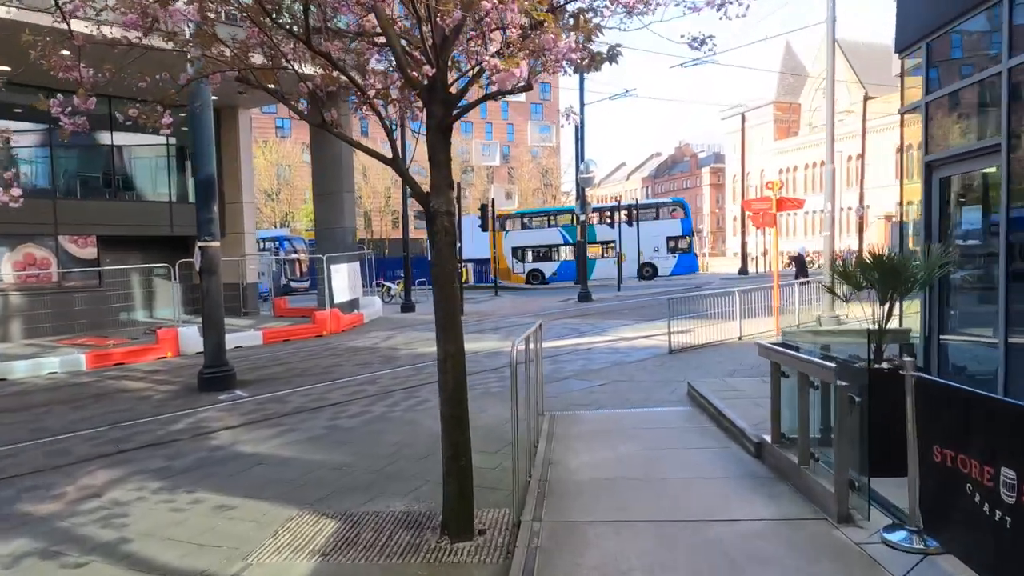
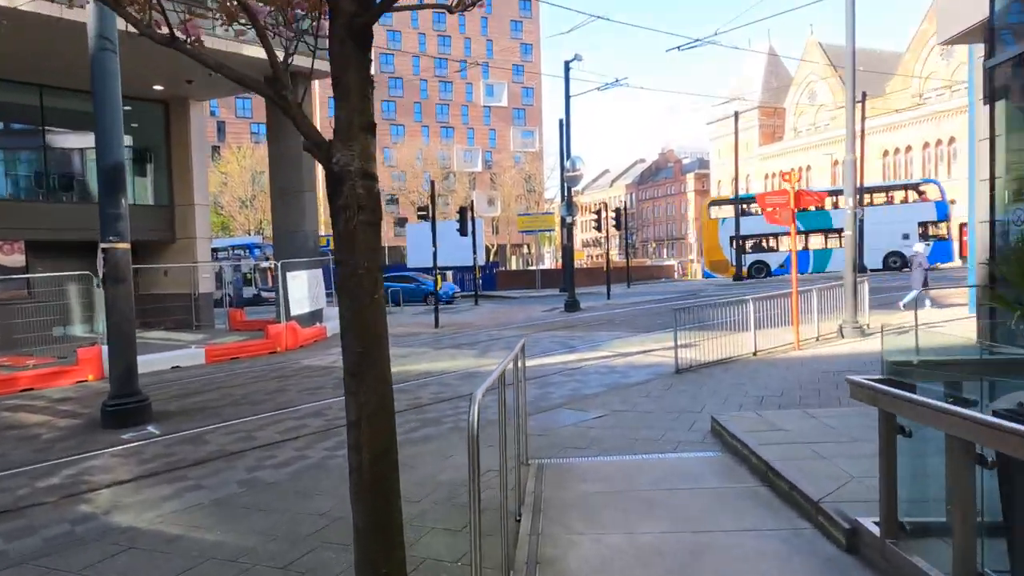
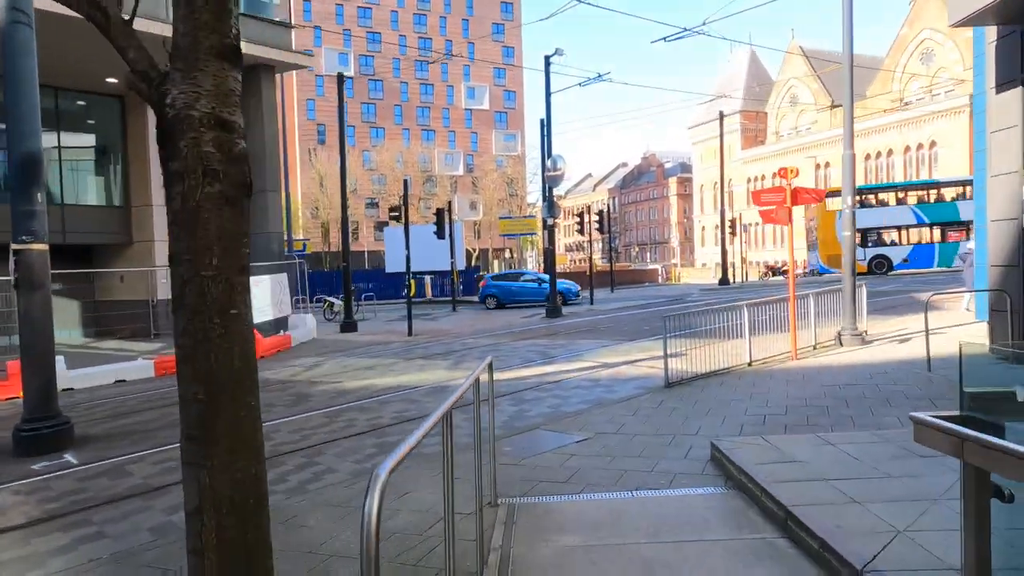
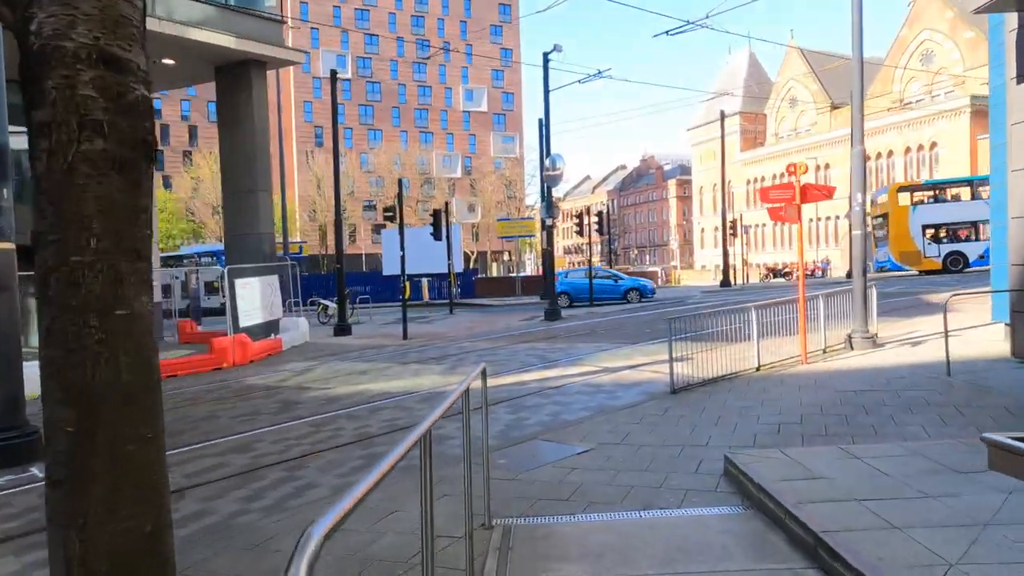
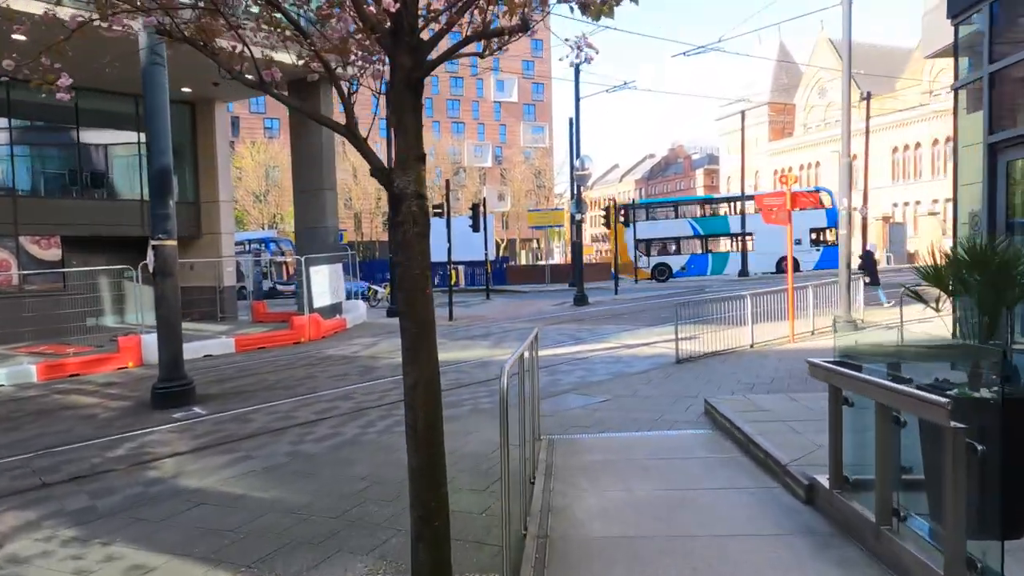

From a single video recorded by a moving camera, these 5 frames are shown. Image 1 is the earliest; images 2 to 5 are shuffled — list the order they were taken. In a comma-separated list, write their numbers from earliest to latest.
5, 2, 3, 4
